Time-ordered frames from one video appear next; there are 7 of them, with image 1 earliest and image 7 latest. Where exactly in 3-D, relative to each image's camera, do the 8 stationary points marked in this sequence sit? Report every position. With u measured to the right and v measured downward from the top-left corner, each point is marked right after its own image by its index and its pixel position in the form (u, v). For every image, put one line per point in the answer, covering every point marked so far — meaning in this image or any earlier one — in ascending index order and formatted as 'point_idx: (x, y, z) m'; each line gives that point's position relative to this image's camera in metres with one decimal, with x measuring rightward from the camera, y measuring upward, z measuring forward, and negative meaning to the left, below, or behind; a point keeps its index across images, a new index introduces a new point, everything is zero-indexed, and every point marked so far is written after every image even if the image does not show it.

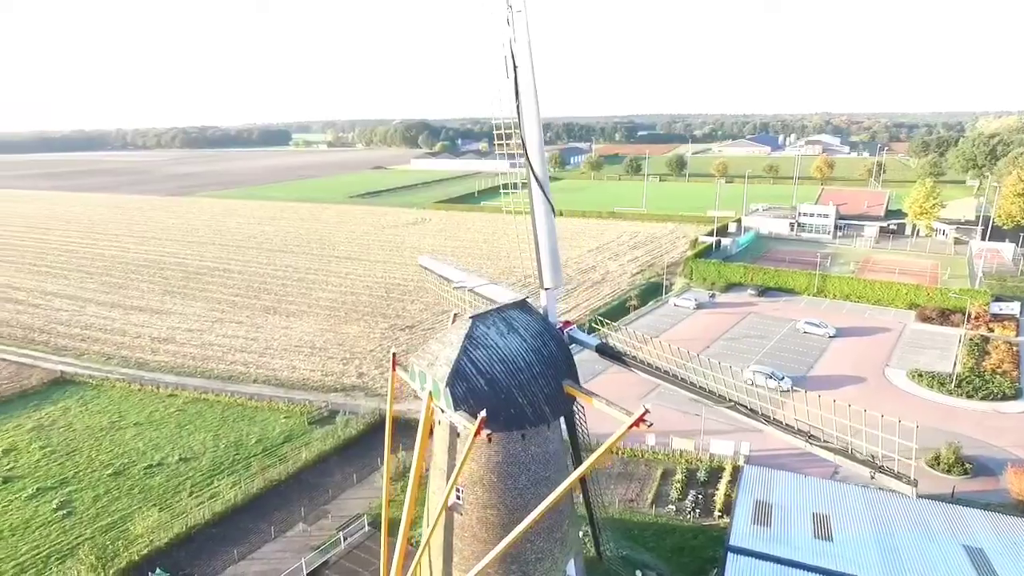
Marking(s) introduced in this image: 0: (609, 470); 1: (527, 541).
0: (+2.6, -5.0, +16.6) m
1: (+0.2, -3.4, +8.3) m
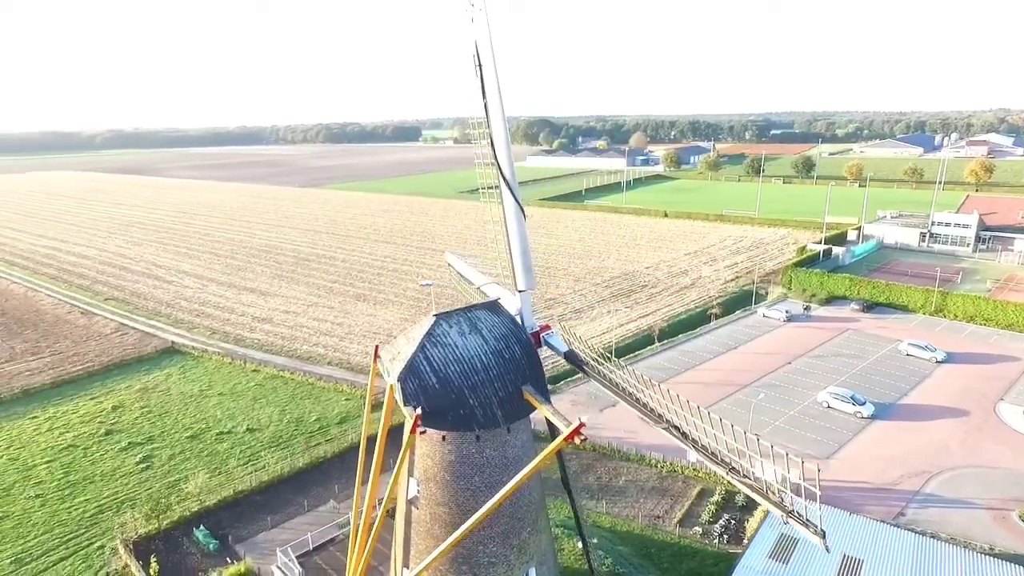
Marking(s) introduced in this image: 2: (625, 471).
0: (+3.4, -5.1, +15.9) m
1: (-0.5, -3.4, +8.2) m
2: (+3.1, -5.0, +16.5) m
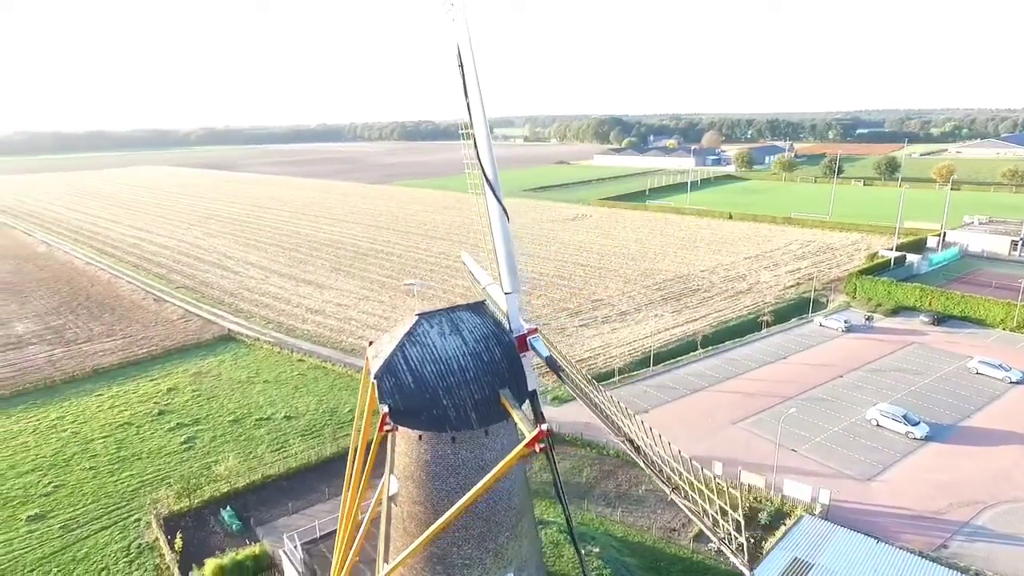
0: (+3.8, -5.2, +15.5) m
1: (-0.8, -3.5, +8.2) m
2: (+3.6, -5.1, +16.1) m
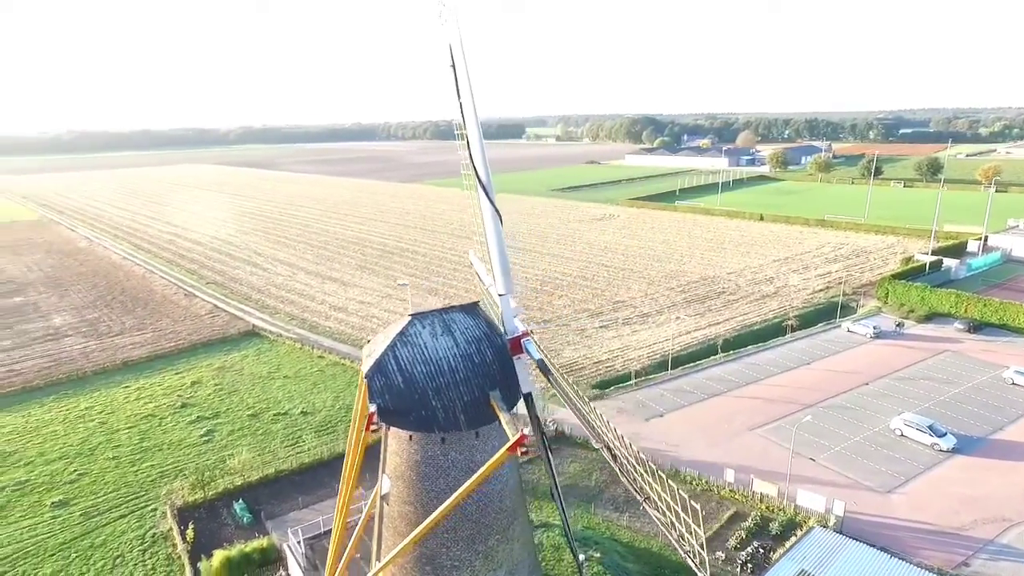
0: (+4.0, -5.3, +15.2) m
1: (-1.0, -3.5, +8.2) m
2: (+3.8, -5.1, +15.9) m
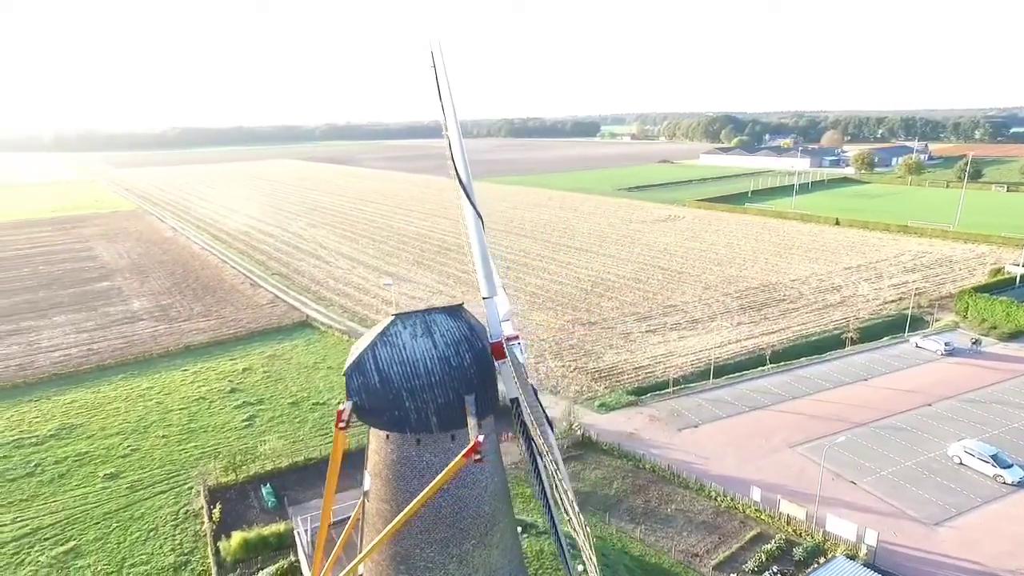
0: (+4.3, -5.5, +14.7) m
1: (-1.3, -3.5, +8.2) m
2: (+4.2, -5.3, +15.3) m
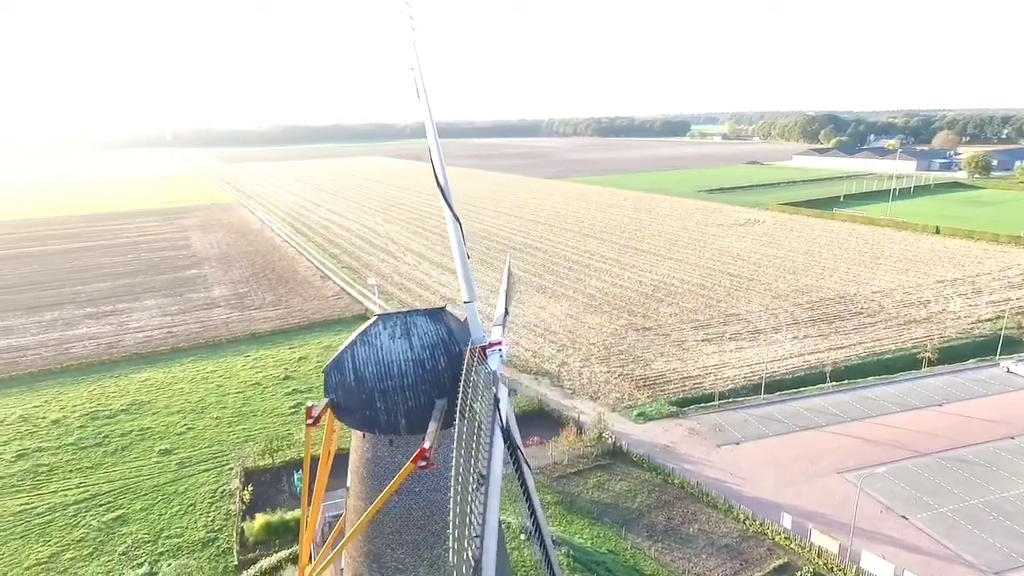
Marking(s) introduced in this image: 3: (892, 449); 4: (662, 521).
0: (+4.7, -5.7, +13.9) m
1: (-1.7, -3.5, +8.3) m
2: (+4.6, -5.5, +14.6) m
3: (+11.3, -4.8, +18.0) m
4: (+3.6, -5.6, +14.5) m
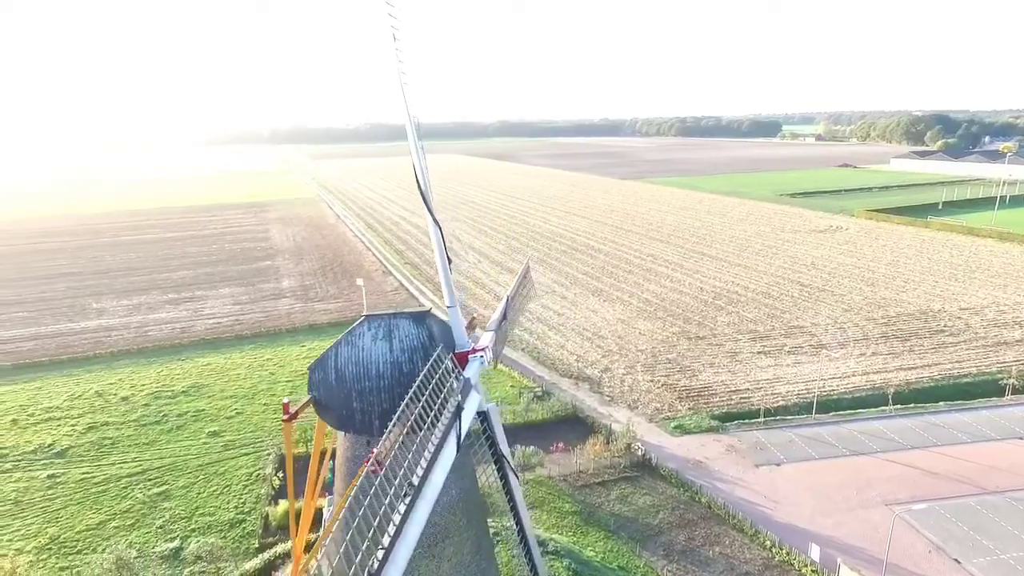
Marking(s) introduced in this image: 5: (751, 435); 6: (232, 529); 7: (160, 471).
0: (+4.9, -6.0, +13.2) m
1: (-2.0, -3.5, +8.4) m
2: (+4.9, -5.8, +13.9) m
3: (+11.9, -5.3, +16.4) m
4: (+3.9, -5.8, +13.9) m
5: (+7.5, -4.6, +19.0) m
6: (-6.7, -5.8, +14.6) m
7: (-10.1, -5.2, +17.5) m
